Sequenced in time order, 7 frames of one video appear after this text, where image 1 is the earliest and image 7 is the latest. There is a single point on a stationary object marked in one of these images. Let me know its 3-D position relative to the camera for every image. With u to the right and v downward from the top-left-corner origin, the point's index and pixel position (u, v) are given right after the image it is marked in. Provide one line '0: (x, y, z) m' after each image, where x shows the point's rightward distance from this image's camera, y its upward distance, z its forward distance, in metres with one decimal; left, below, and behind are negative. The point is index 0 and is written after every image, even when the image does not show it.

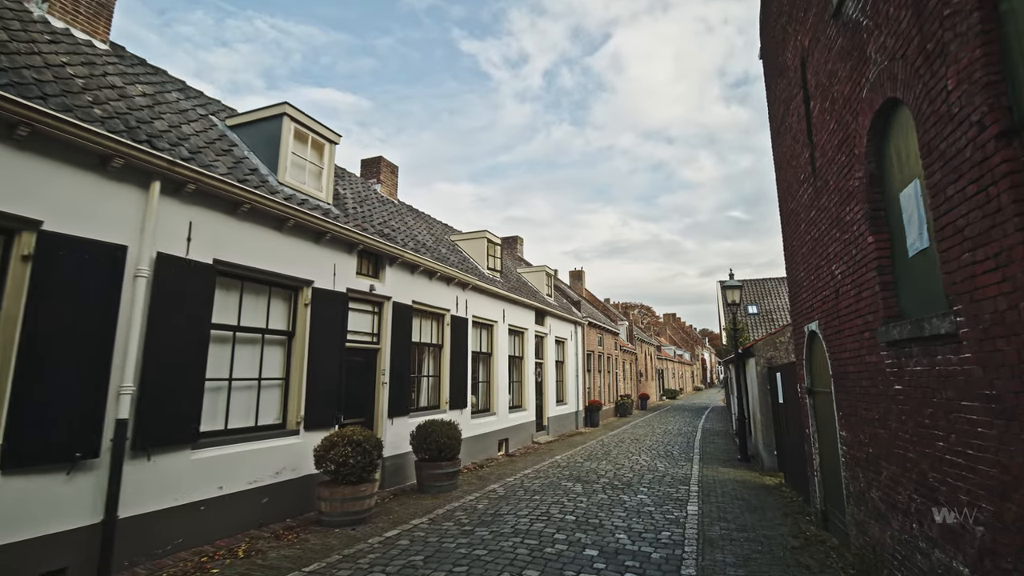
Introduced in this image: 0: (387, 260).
0: (-2.0, +0.5, +8.2) m
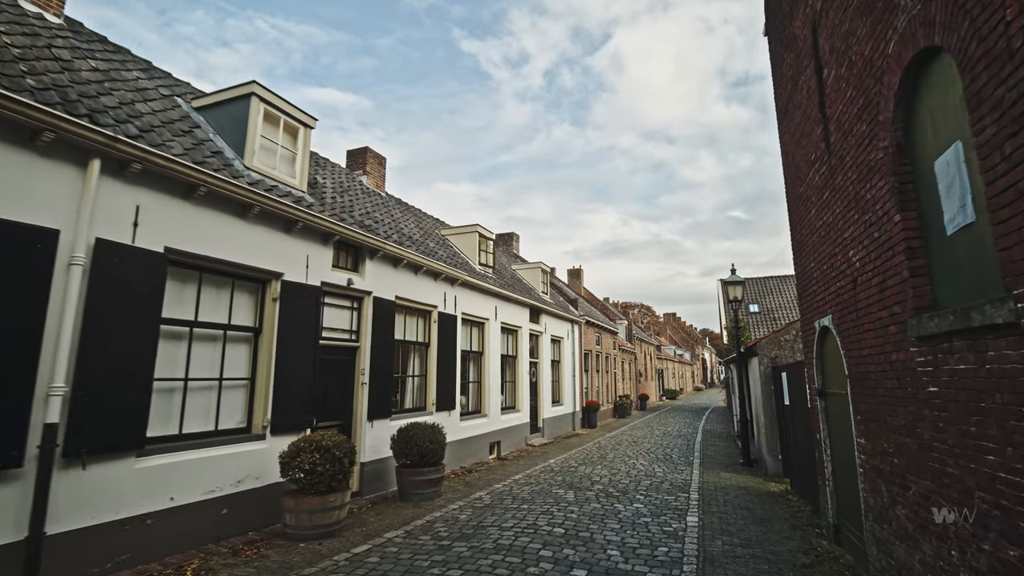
0: (-2.2, +0.5, +7.7) m
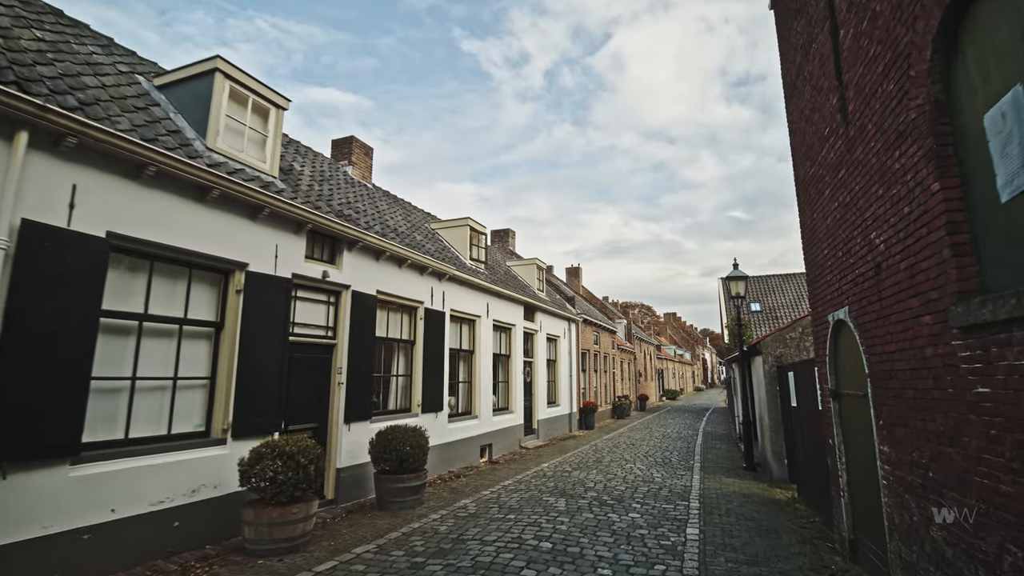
0: (-2.4, +0.6, +7.2) m
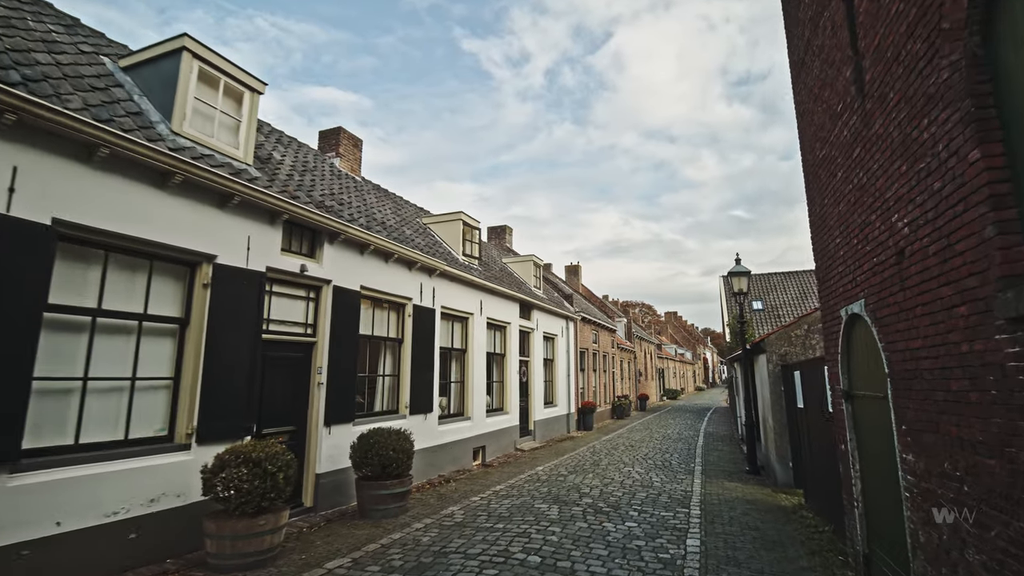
0: (-2.5, +0.7, +6.8) m
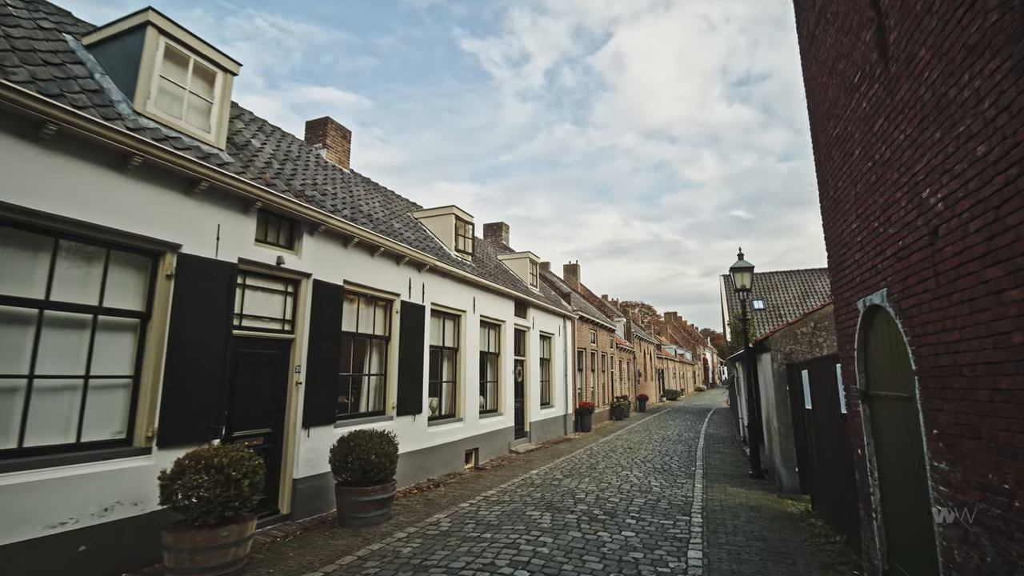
0: (-2.6, +0.8, +6.4) m
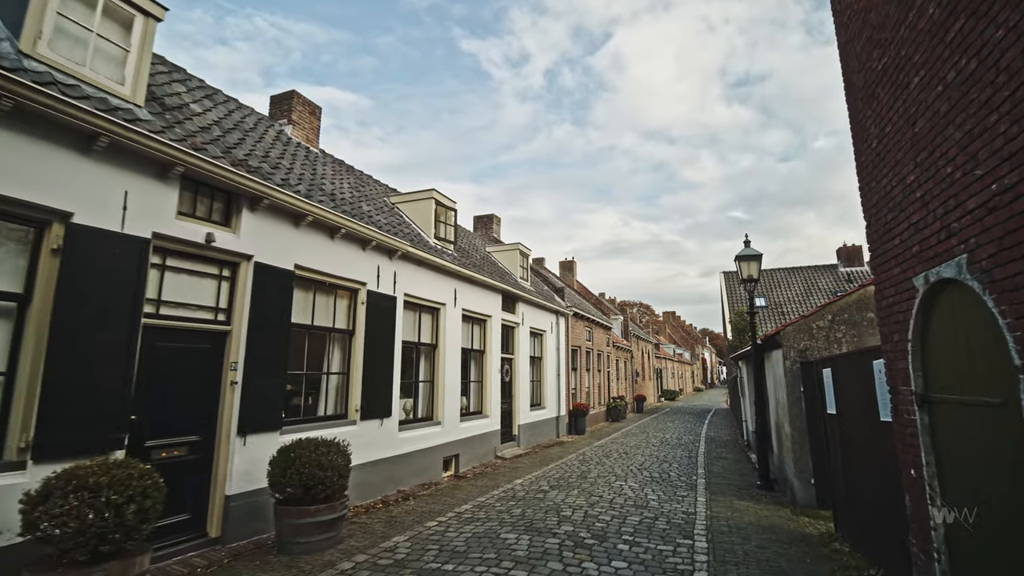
0: (-2.9, +1.0, +5.5) m
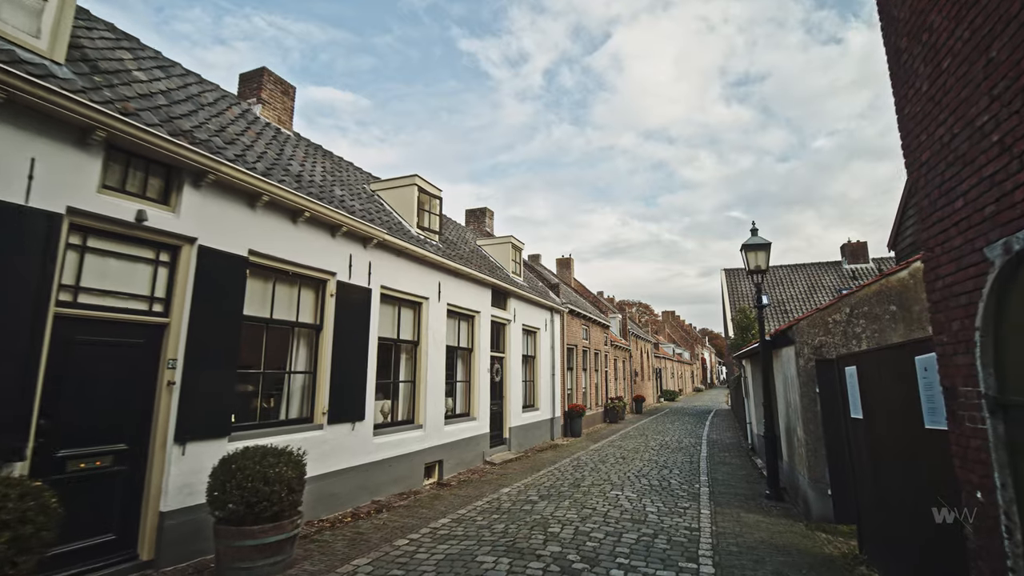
0: (-3.1, +1.1, +4.9) m
